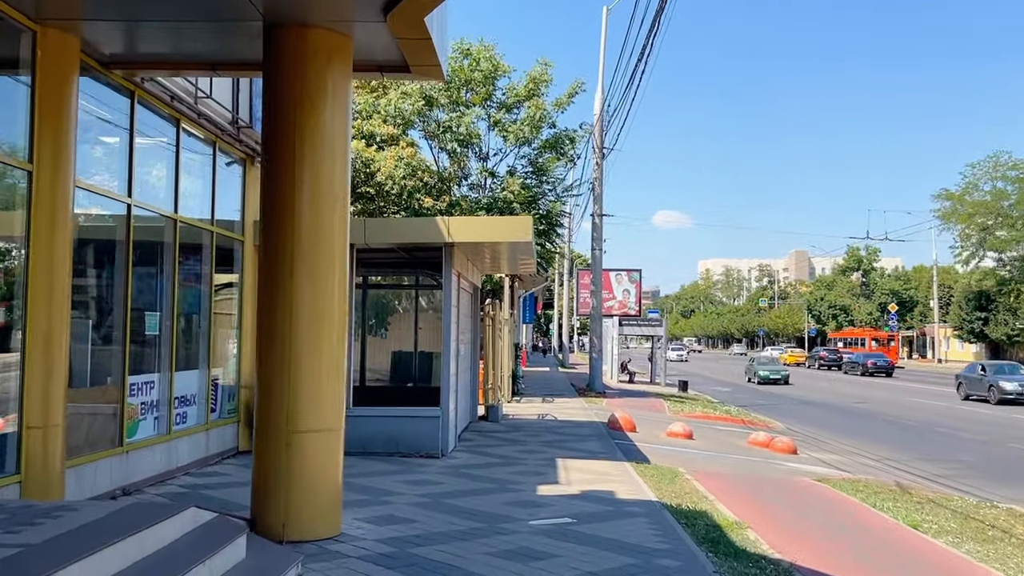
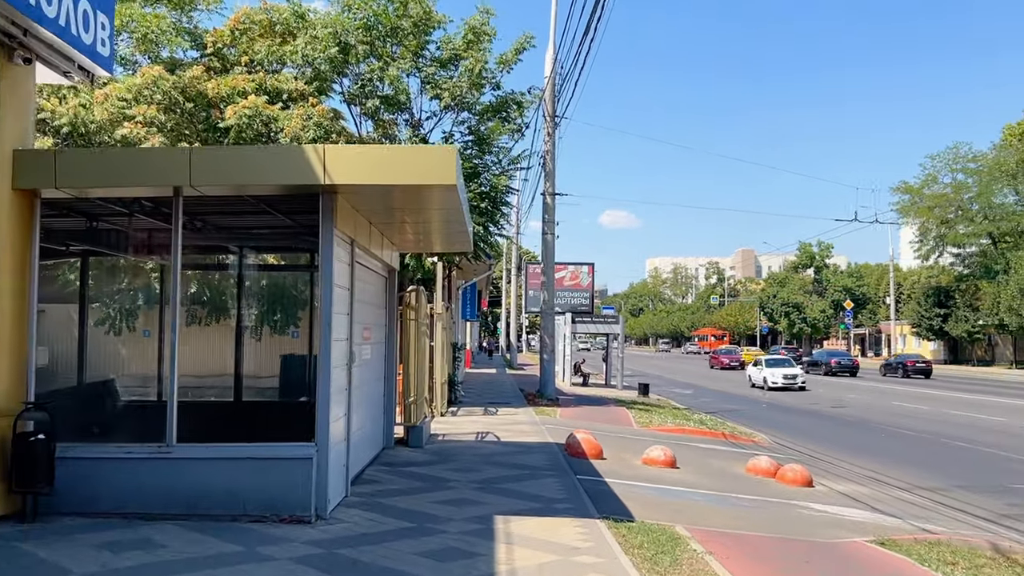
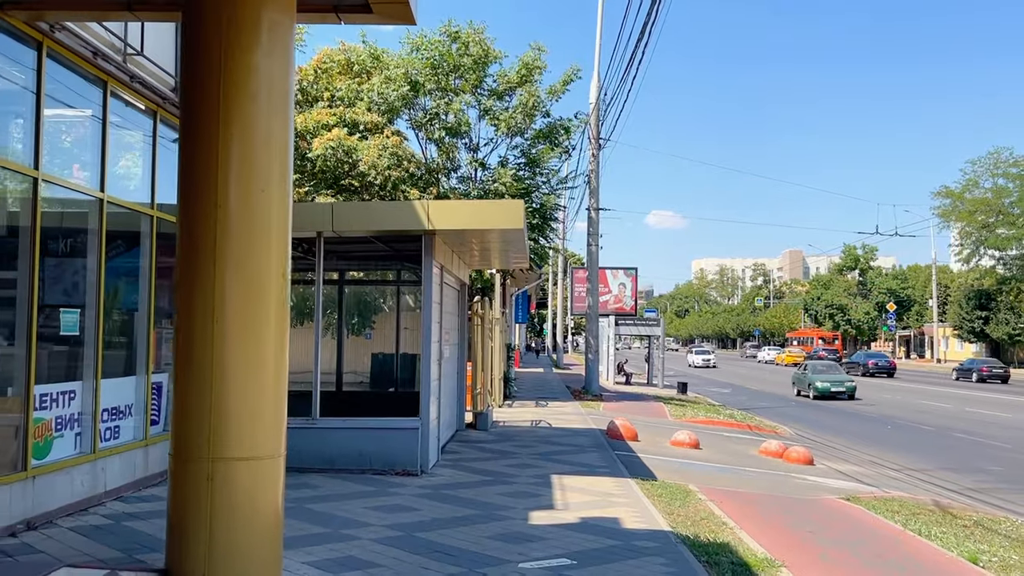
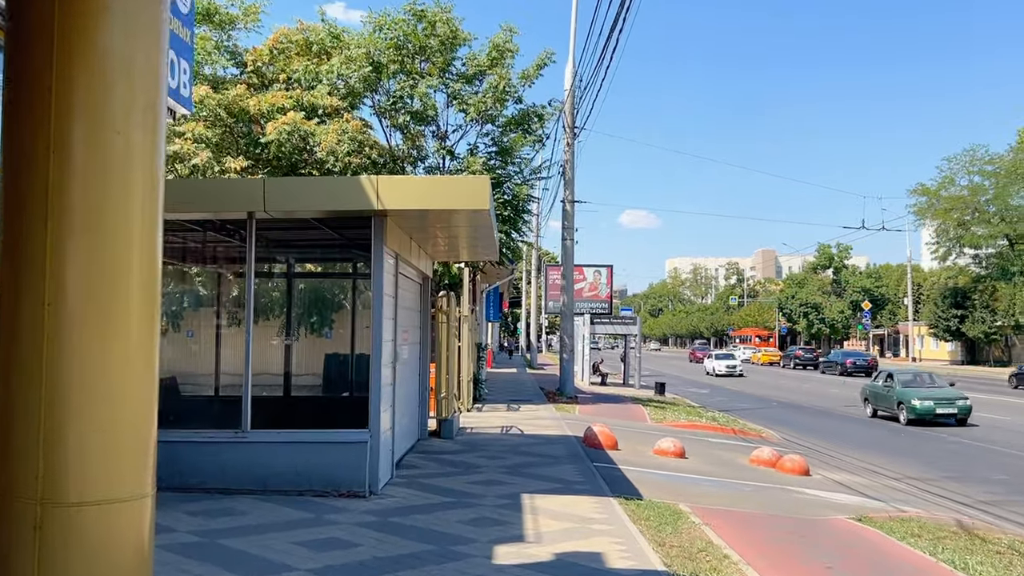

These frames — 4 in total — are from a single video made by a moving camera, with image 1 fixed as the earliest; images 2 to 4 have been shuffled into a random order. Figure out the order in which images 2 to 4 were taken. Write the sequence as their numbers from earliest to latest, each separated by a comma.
3, 4, 2
